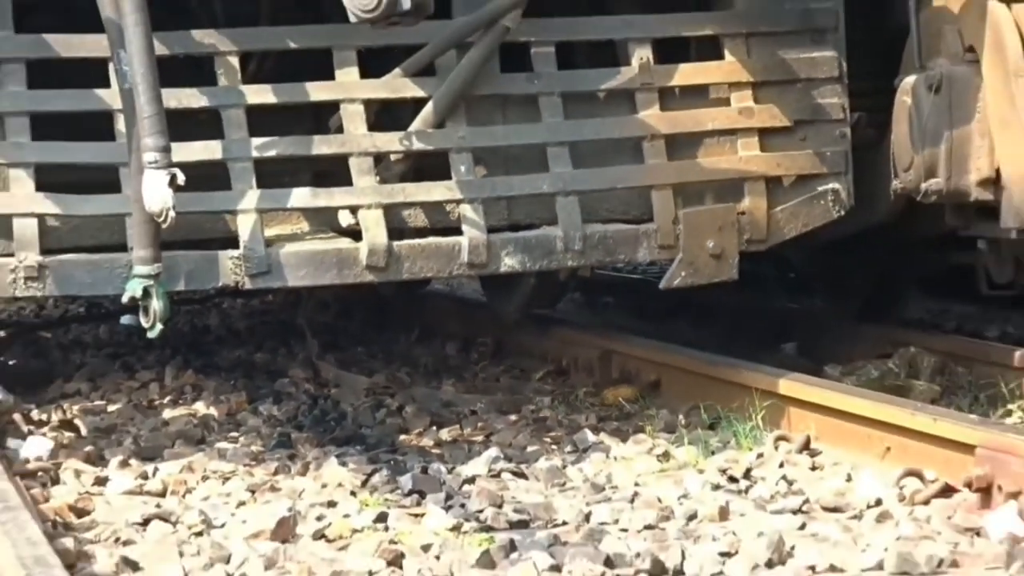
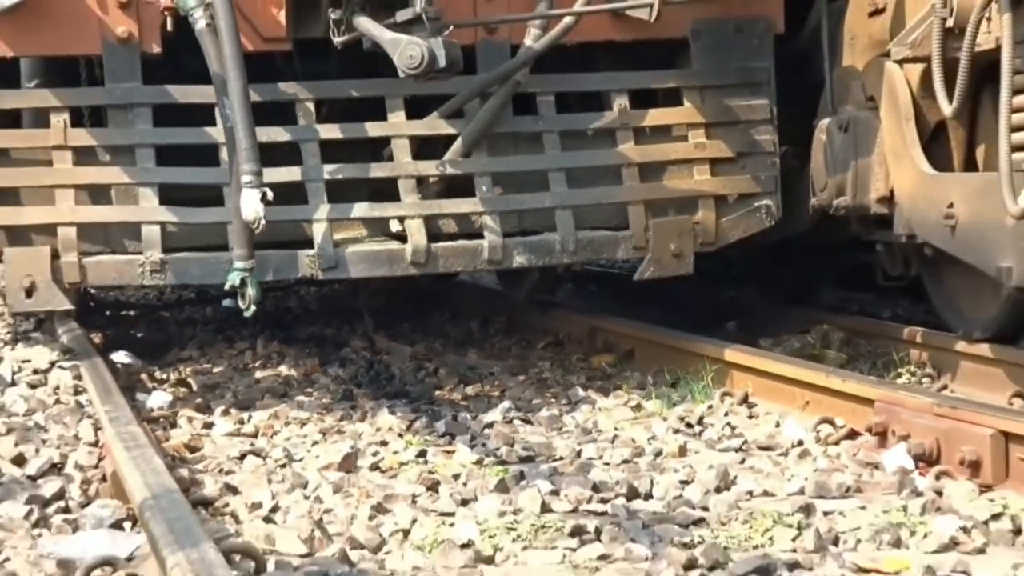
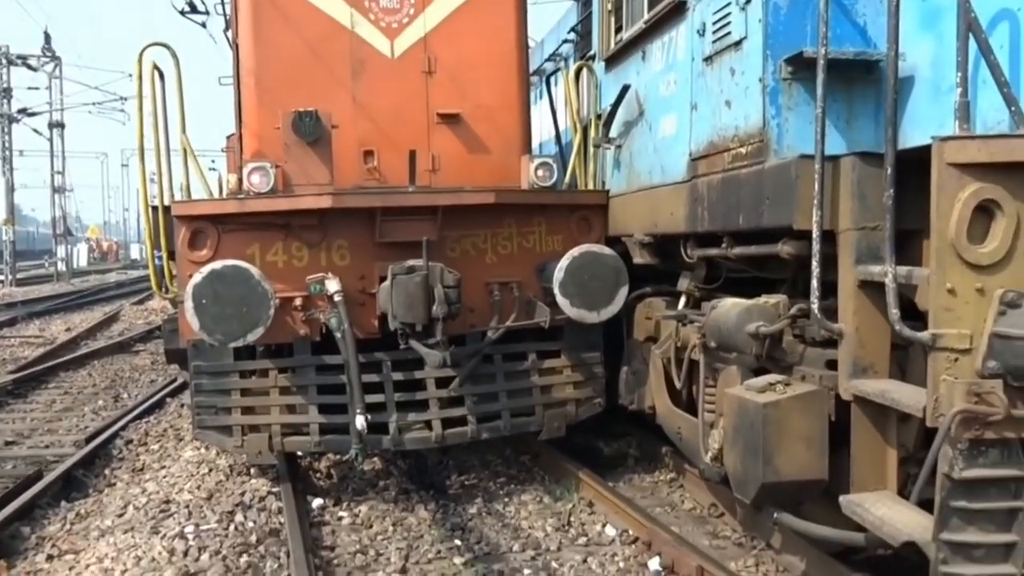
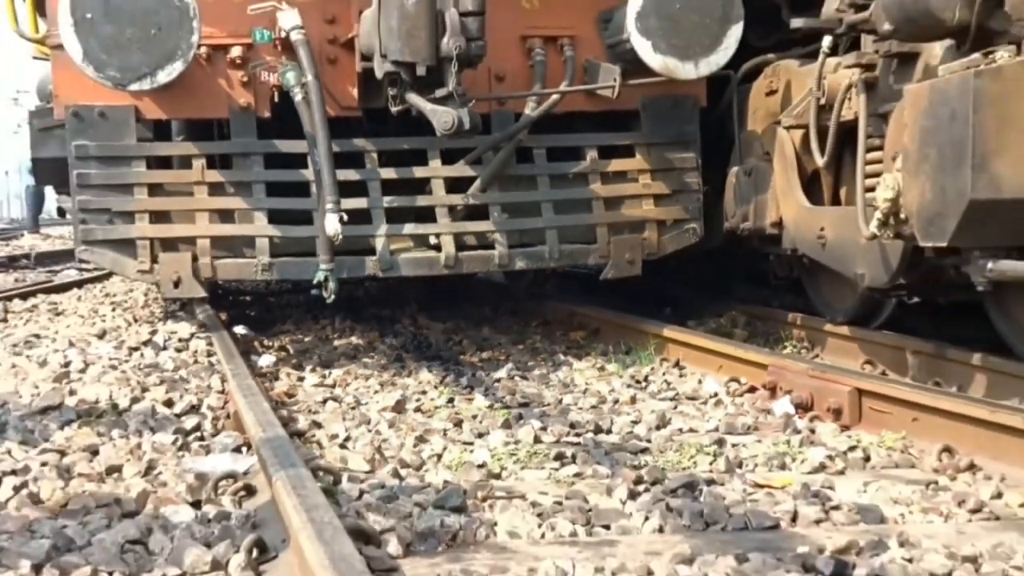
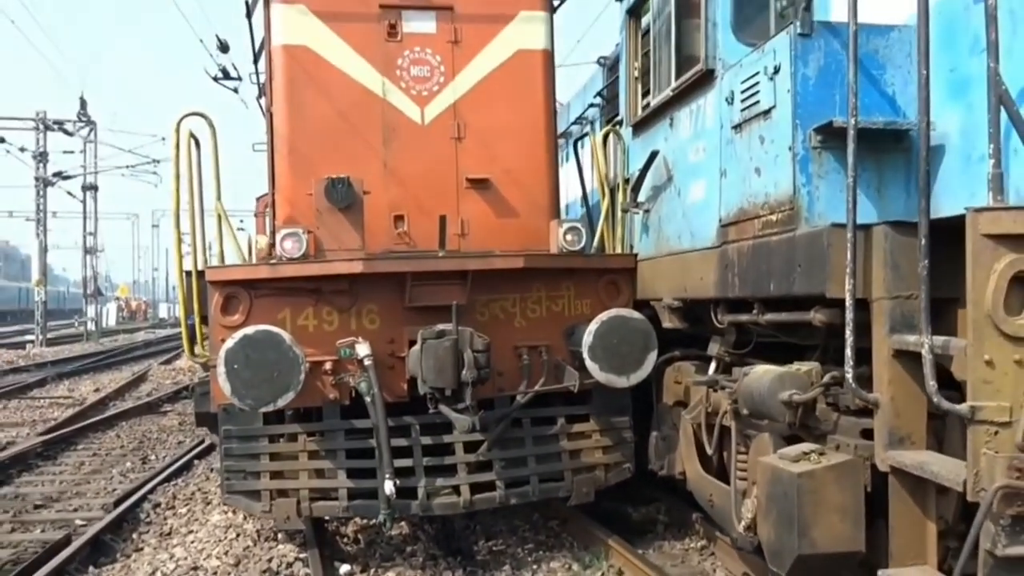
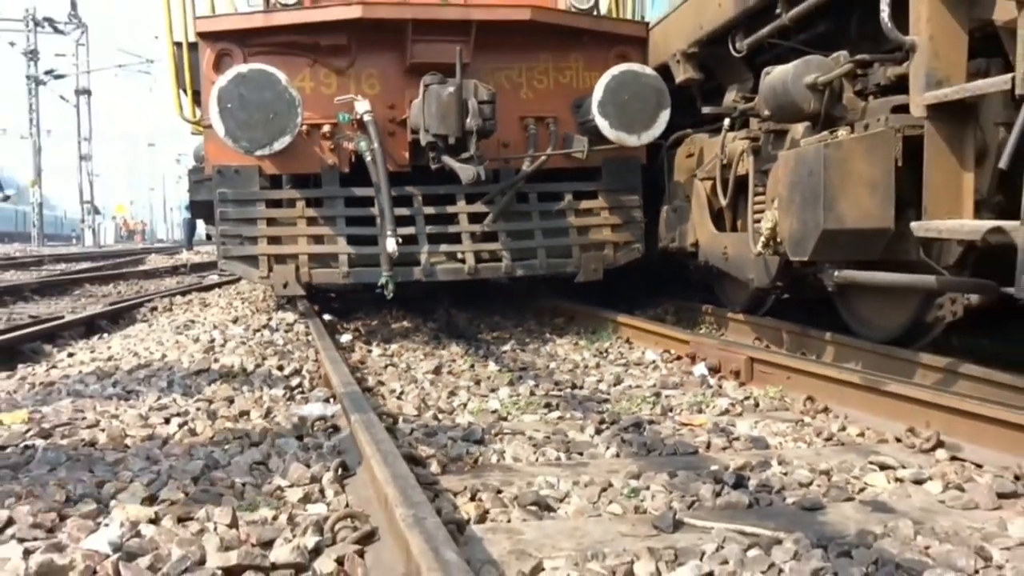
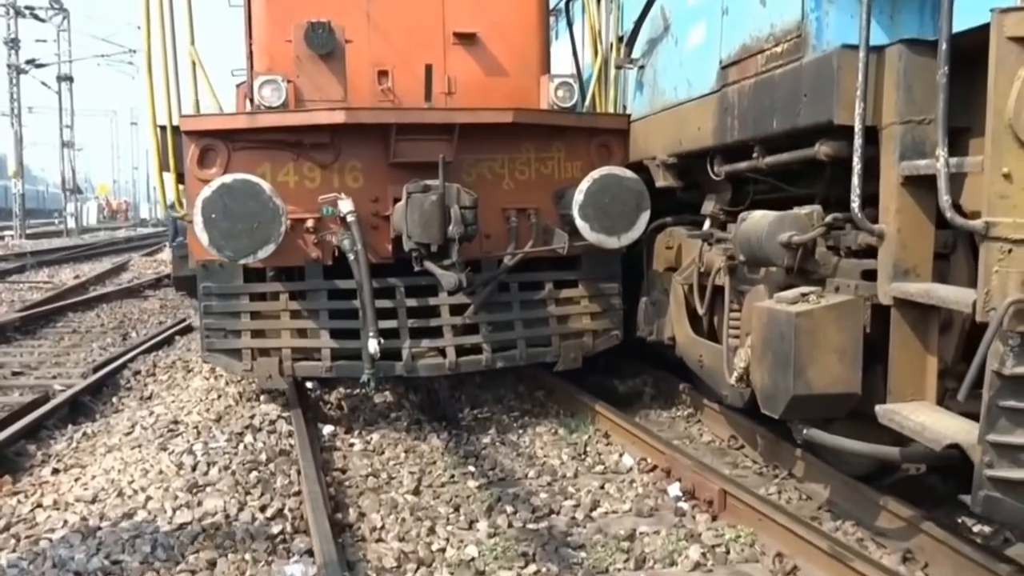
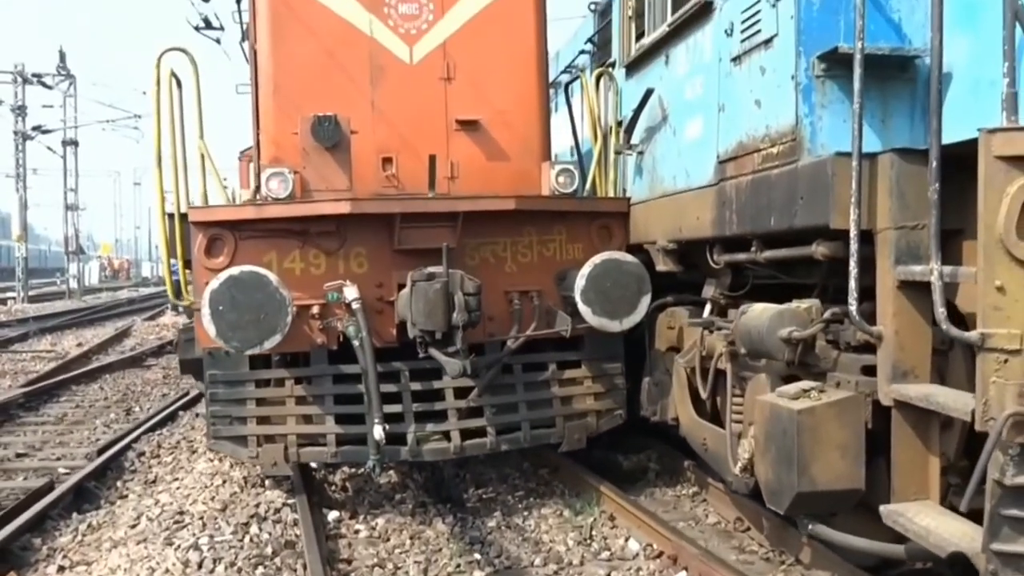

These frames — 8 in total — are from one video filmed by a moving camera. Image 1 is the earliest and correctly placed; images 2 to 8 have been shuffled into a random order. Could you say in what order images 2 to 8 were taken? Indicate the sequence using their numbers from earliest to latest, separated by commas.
2, 4, 6, 7, 8, 5, 3
